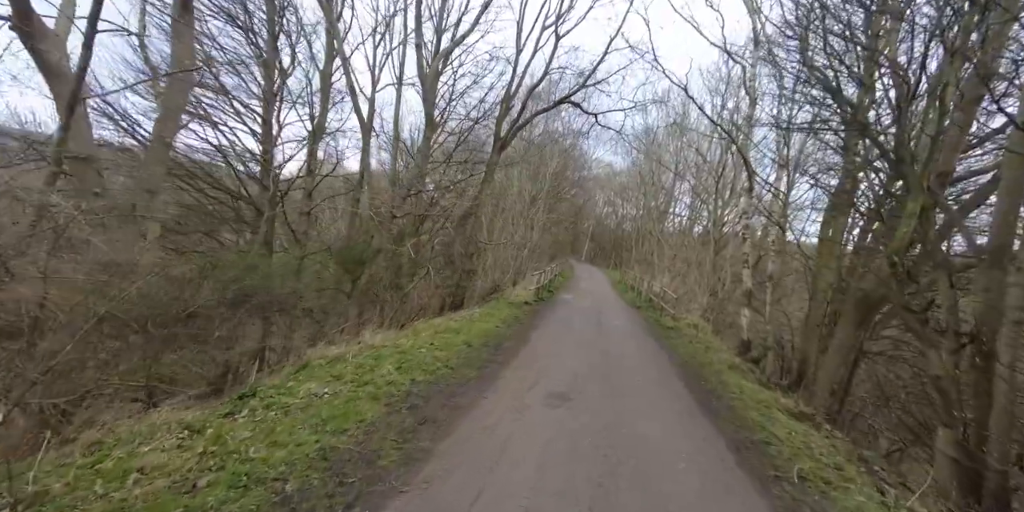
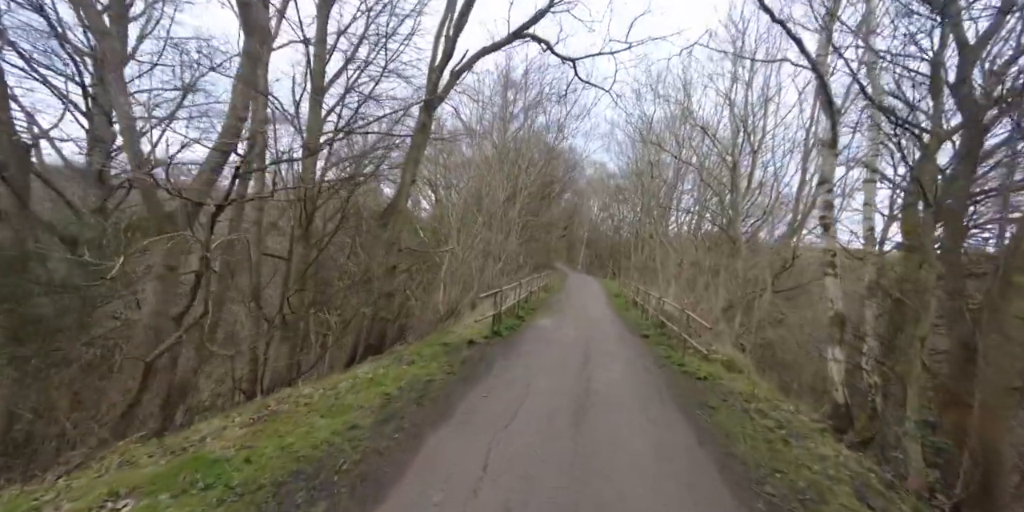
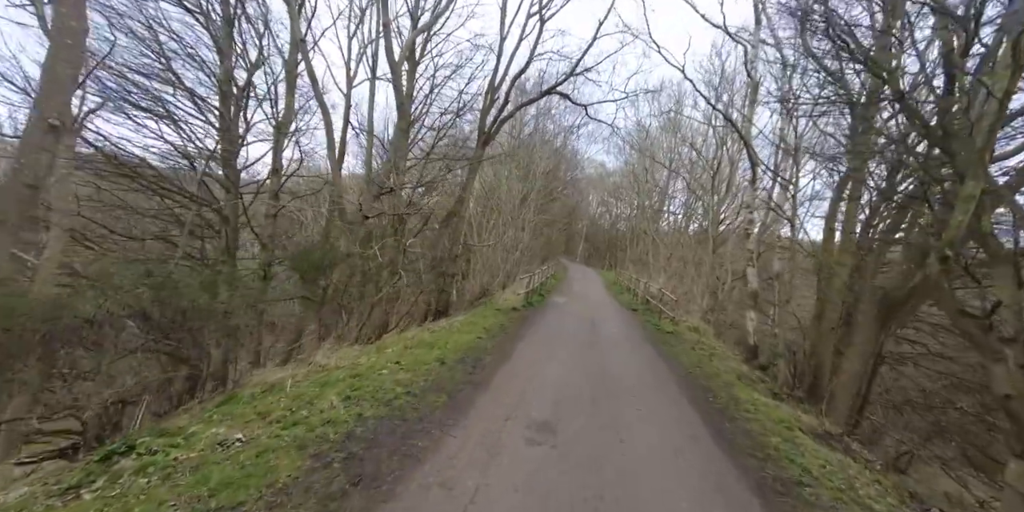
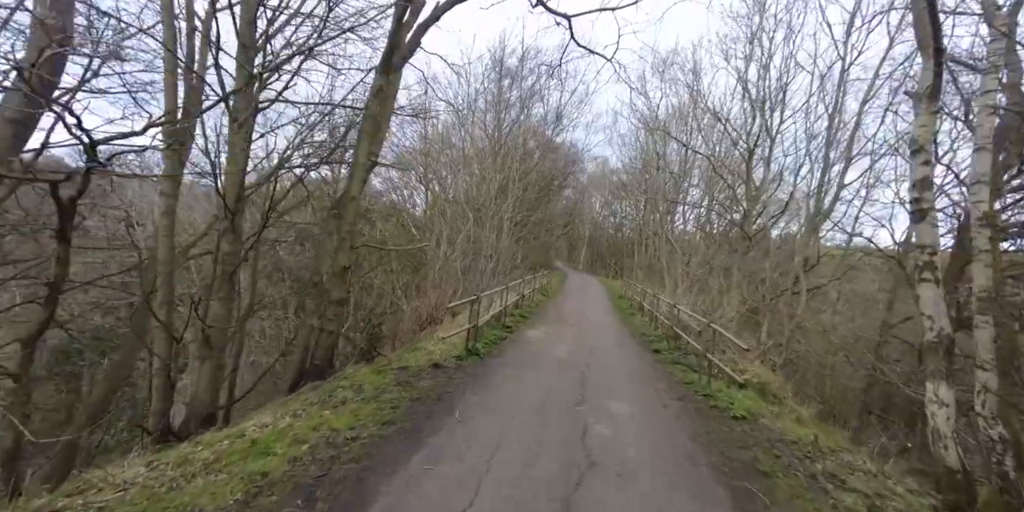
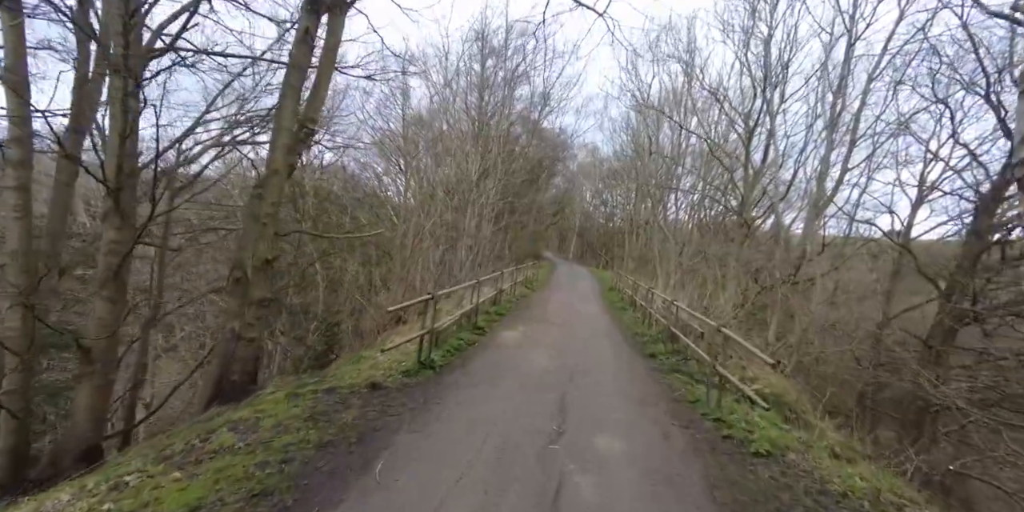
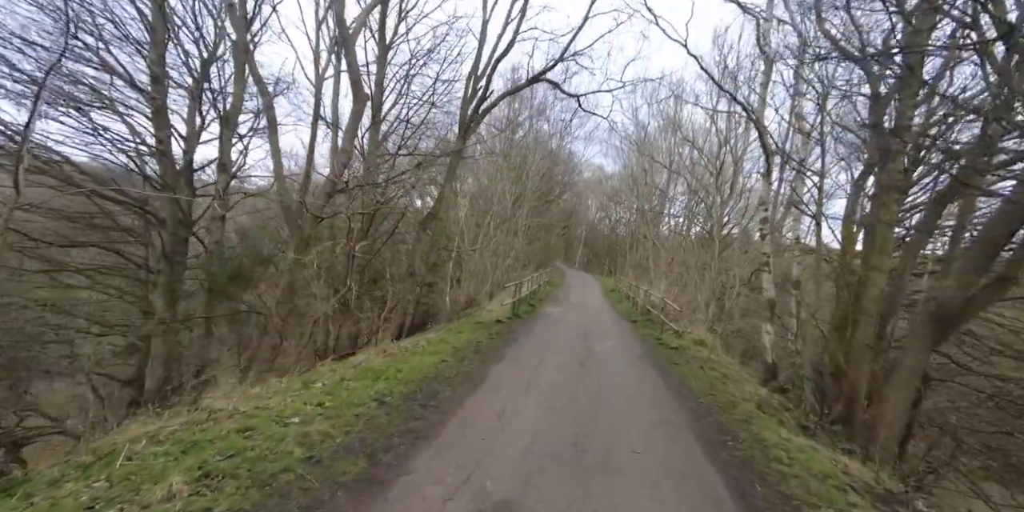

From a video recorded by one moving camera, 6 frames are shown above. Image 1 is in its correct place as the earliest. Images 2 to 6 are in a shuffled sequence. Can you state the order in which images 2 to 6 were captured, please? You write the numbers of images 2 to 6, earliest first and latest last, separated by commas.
3, 6, 2, 4, 5
